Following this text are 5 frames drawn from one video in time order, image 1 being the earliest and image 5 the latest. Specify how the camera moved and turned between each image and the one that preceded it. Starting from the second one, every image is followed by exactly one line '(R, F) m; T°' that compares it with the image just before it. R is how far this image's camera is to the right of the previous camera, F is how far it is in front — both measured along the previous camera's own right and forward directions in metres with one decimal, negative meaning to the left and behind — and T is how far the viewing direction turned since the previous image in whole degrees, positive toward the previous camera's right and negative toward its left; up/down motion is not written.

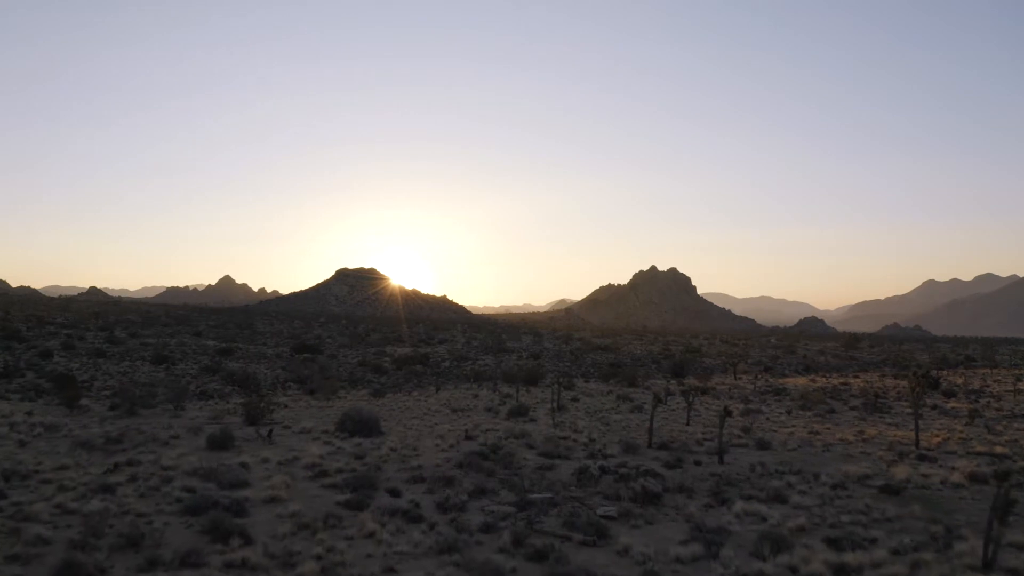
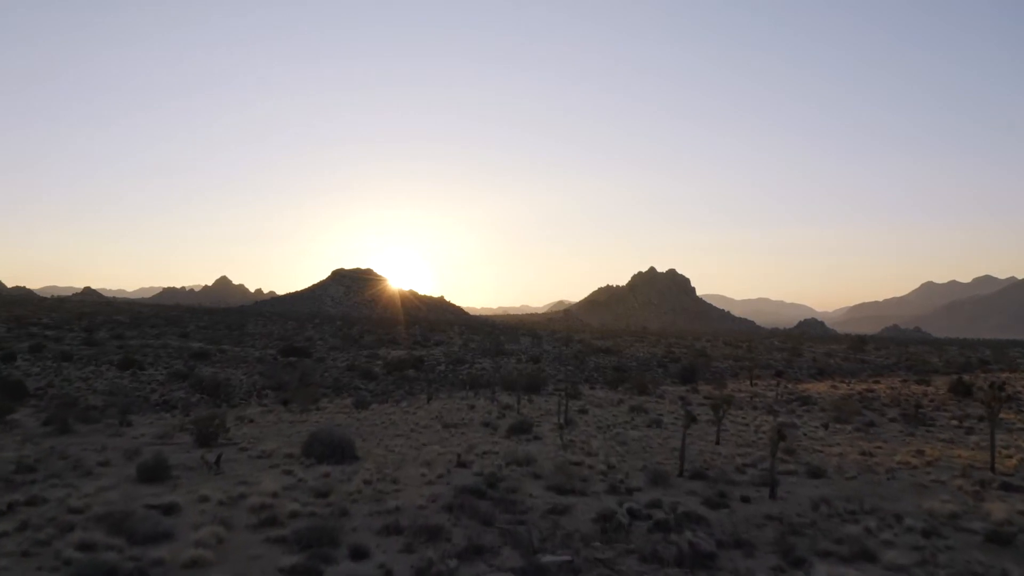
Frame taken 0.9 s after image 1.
(0.0, +1.5) m; 0°
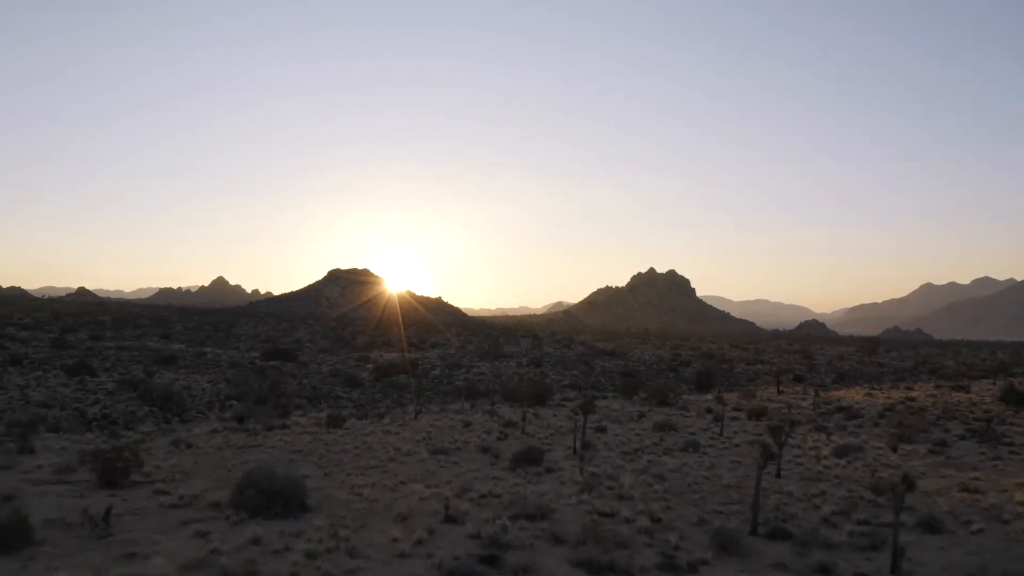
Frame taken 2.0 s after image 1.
(-0.1, +1.9) m; 0°
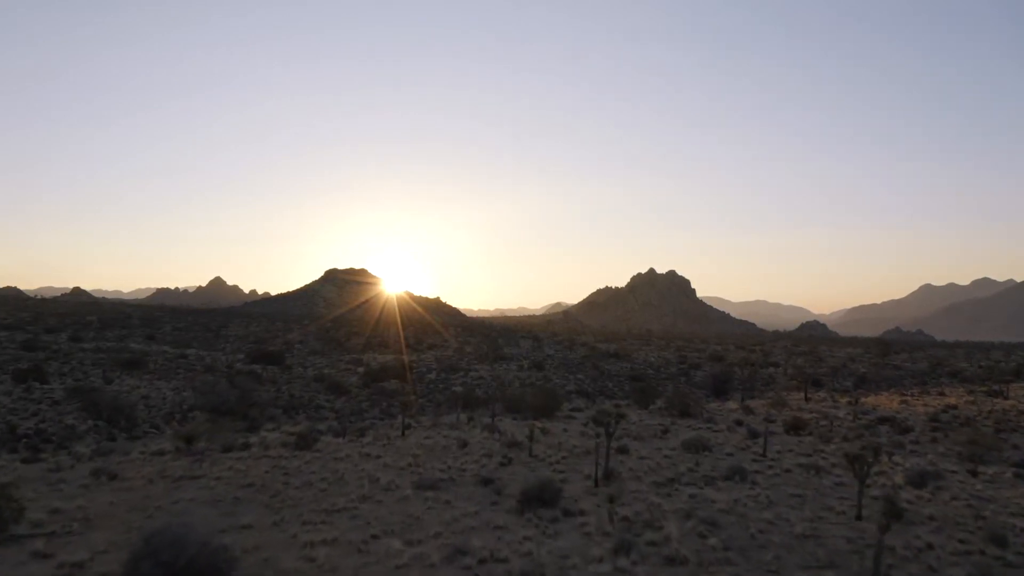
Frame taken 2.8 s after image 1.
(-0.1, +1.5) m; 0°
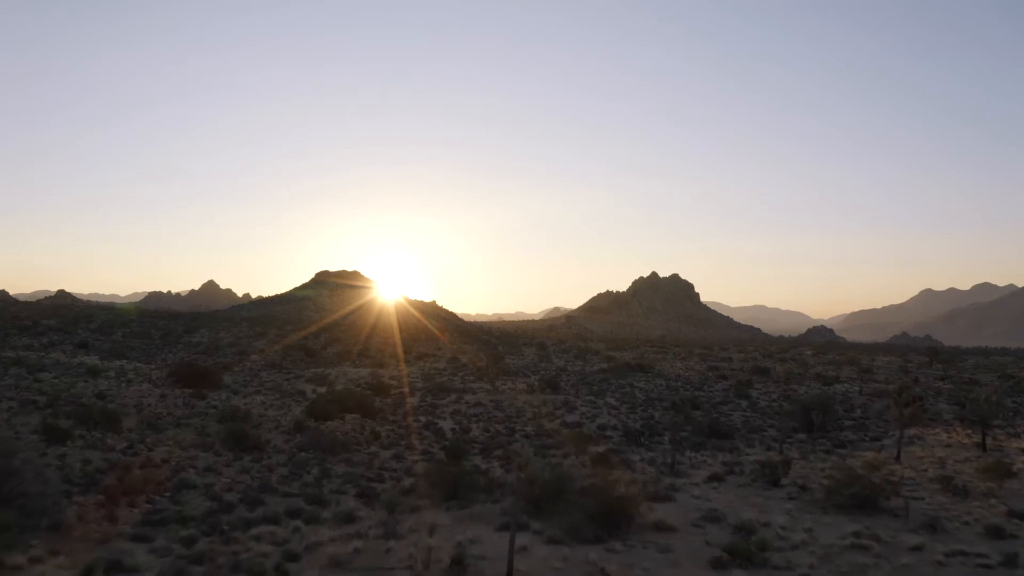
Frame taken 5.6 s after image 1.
(-0.3, +5.6) m; 0°
